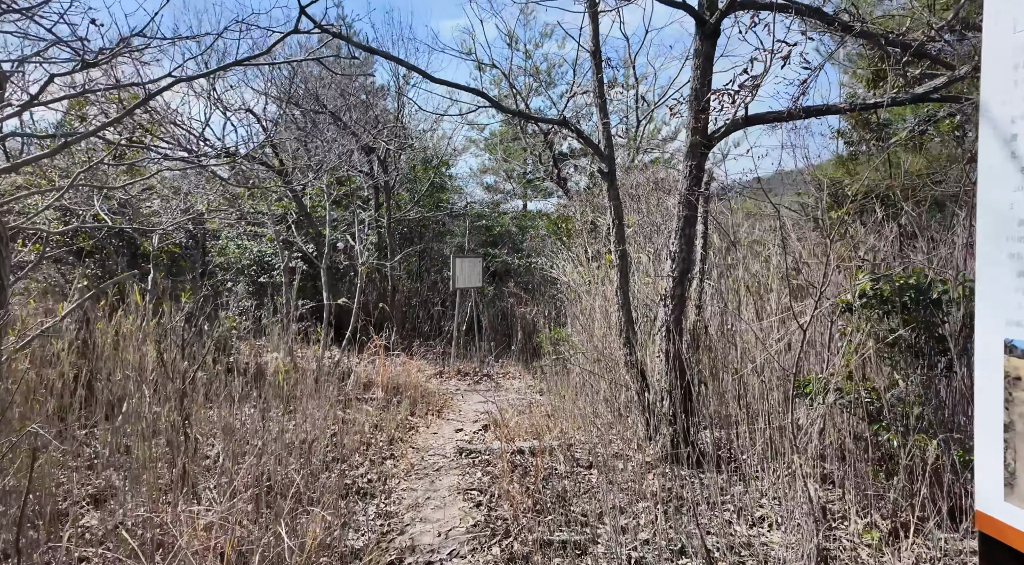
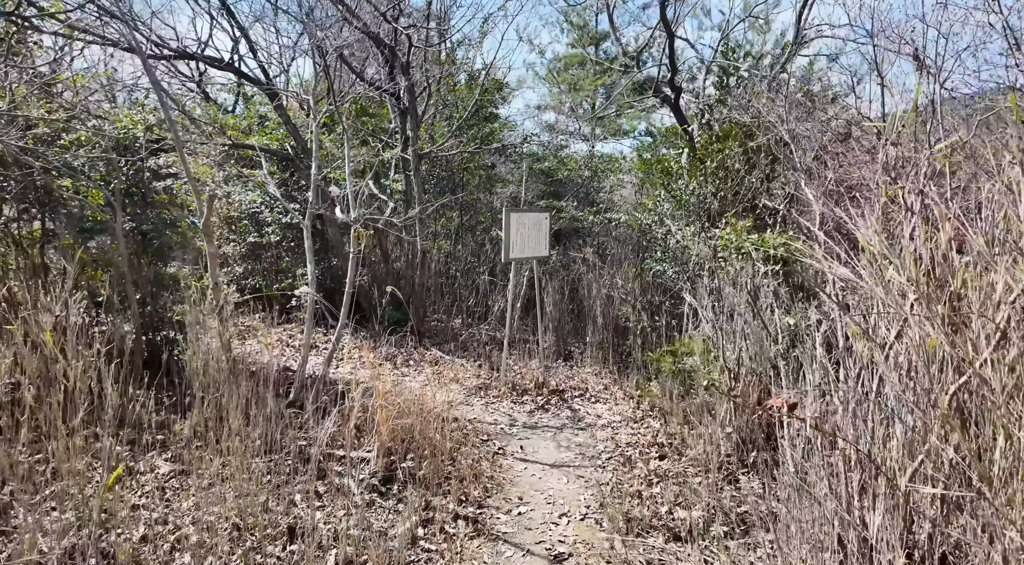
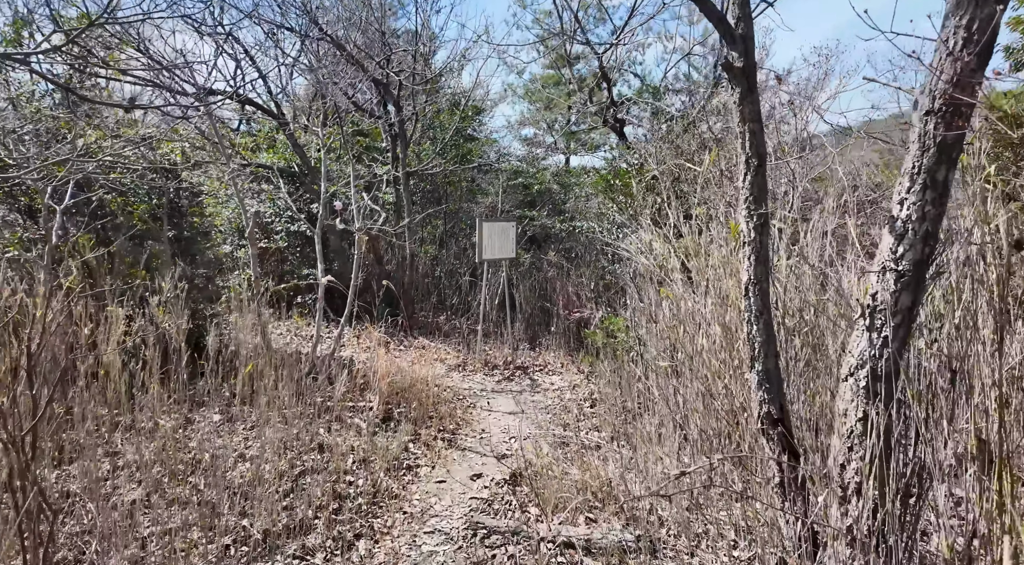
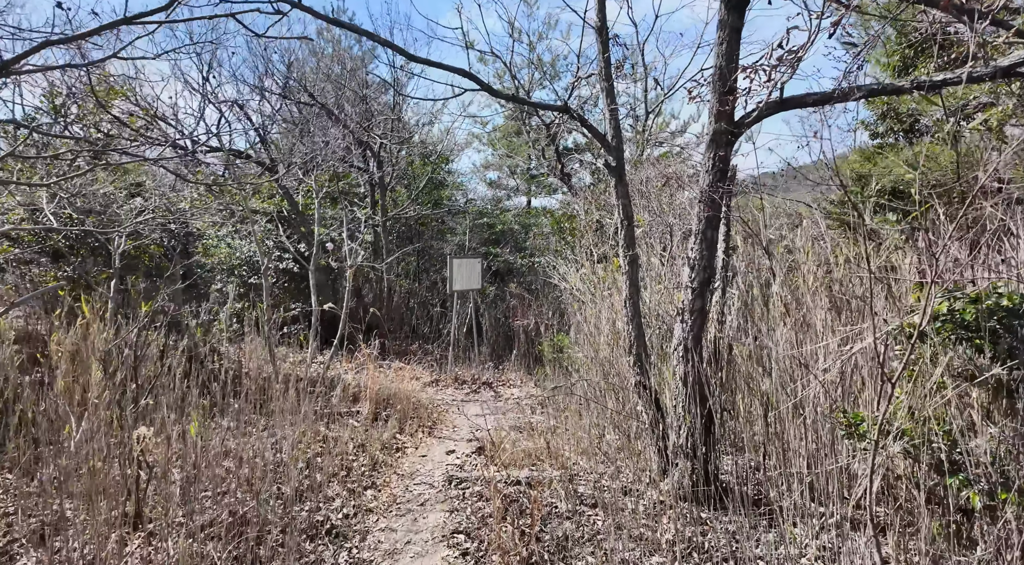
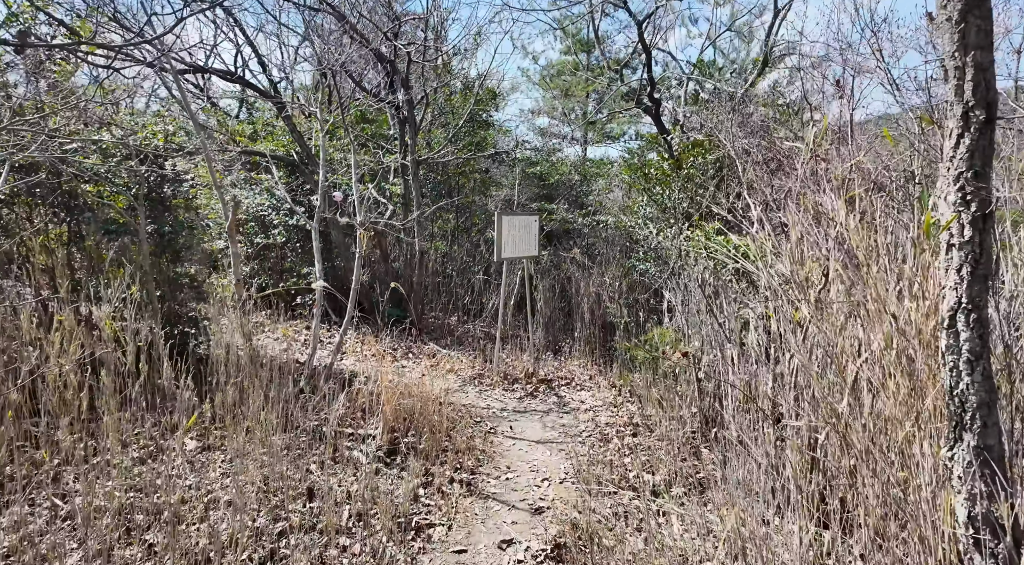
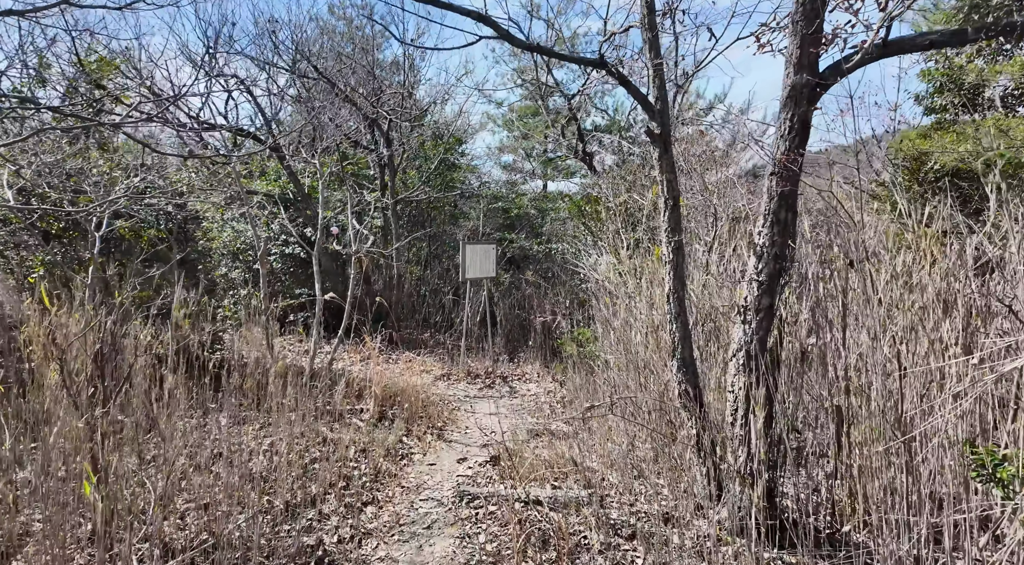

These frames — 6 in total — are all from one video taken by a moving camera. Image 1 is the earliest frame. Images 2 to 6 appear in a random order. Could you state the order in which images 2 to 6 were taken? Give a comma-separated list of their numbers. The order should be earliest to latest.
4, 6, 3, 5, 2
